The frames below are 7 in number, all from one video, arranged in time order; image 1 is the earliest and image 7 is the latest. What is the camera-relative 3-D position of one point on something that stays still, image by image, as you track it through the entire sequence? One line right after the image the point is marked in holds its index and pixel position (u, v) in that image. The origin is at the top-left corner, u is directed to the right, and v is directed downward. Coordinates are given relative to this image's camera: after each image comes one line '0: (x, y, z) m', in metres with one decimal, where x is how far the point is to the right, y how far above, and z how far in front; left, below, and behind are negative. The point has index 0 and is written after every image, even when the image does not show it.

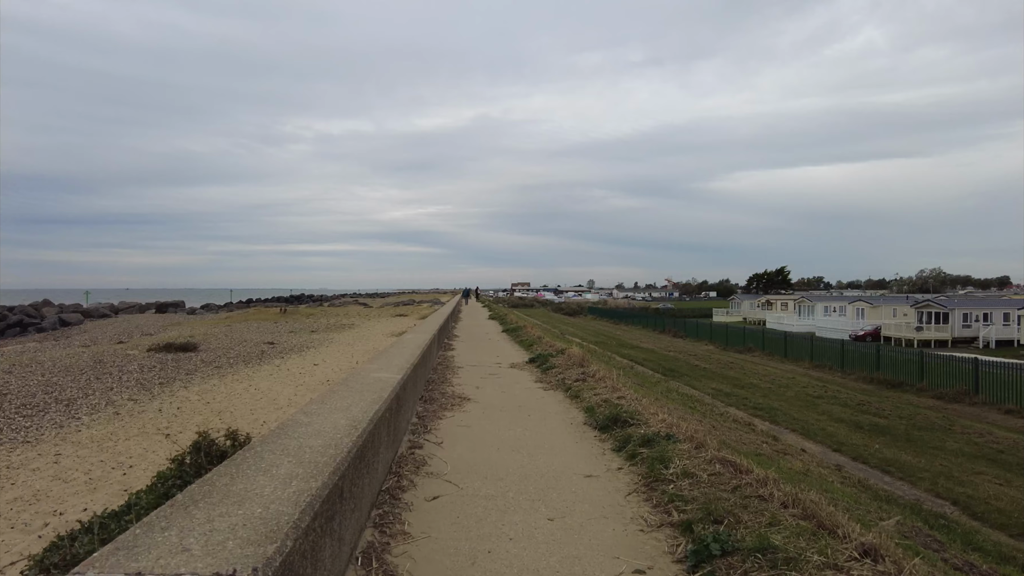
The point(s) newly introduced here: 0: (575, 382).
0: (+1.1, -1.7, +10.2) m
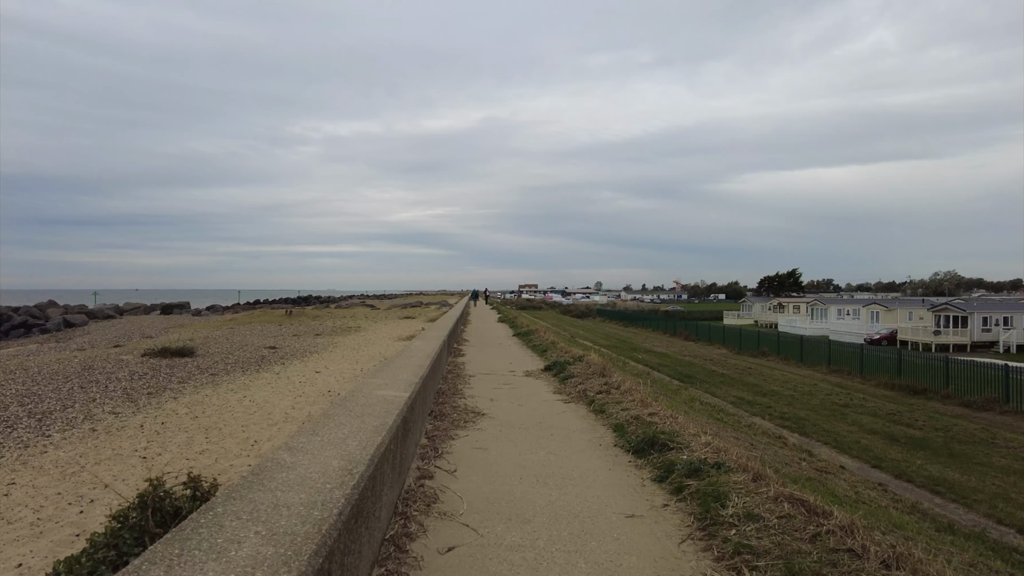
0: (+1.4, -1.8, +9.3) m
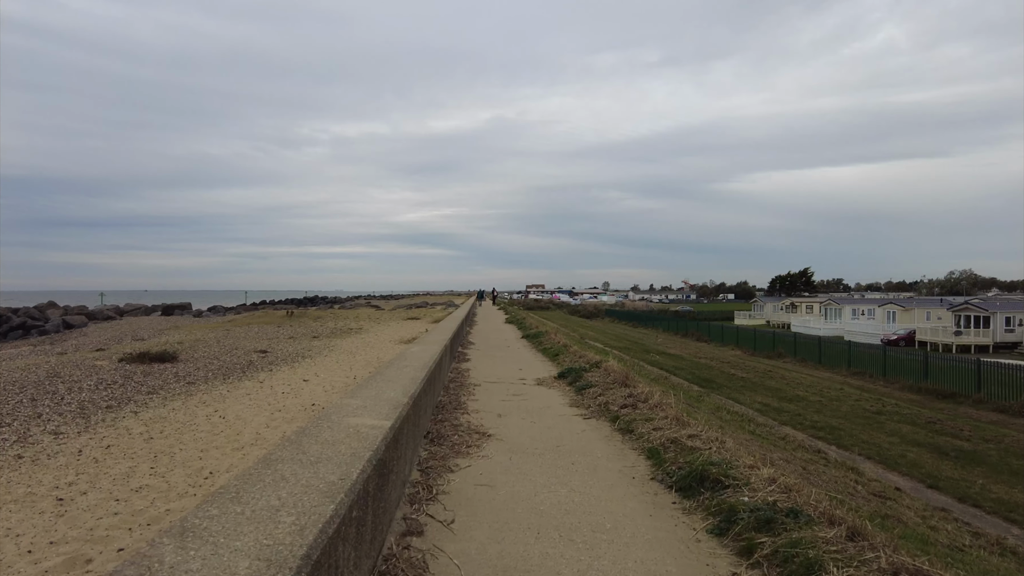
0: (+1.6, -1.7, +8.1) m
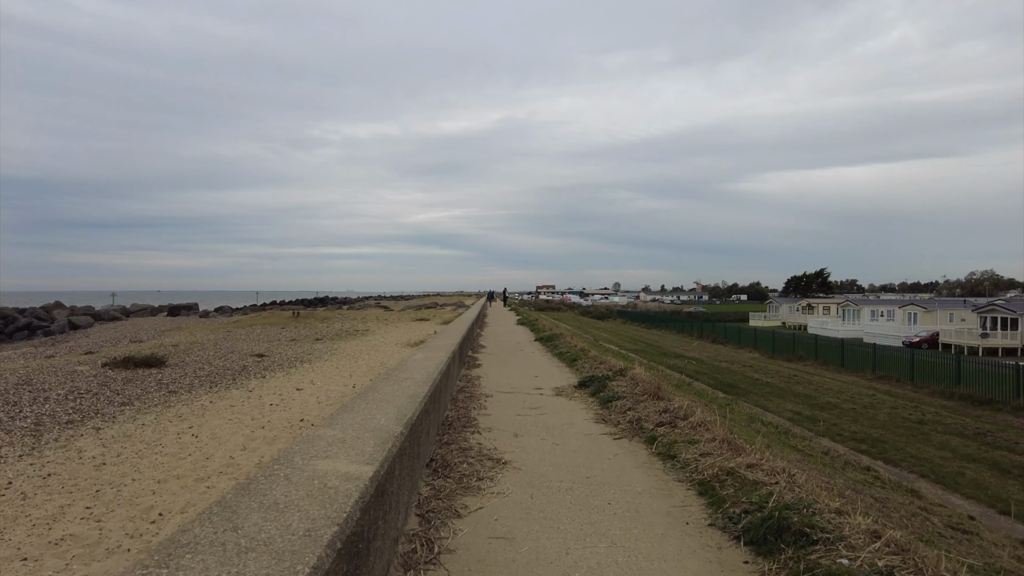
0: (+1.8, -1.7, +7.0) m
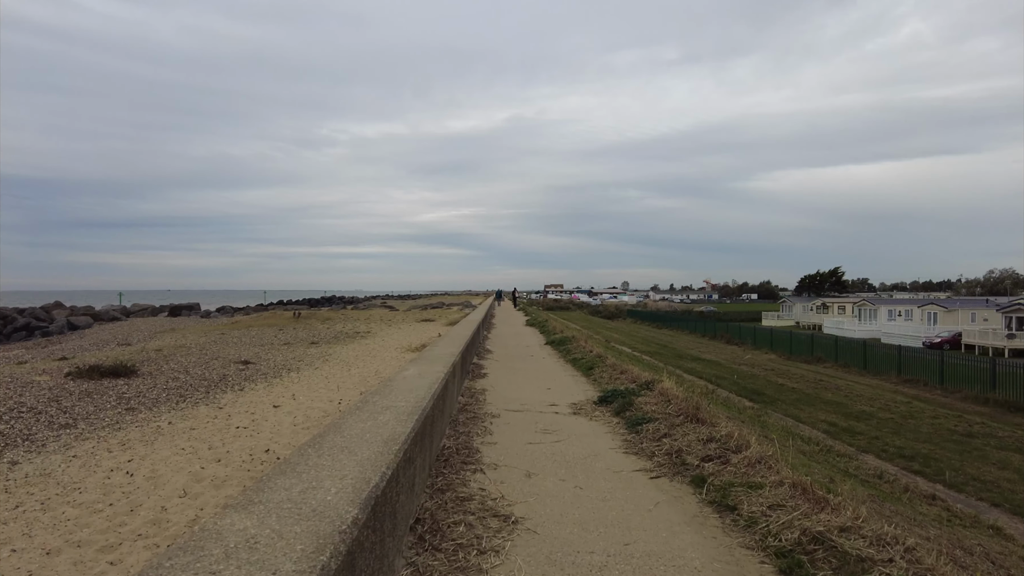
0: (+1.9, -1.7, +5.6) m
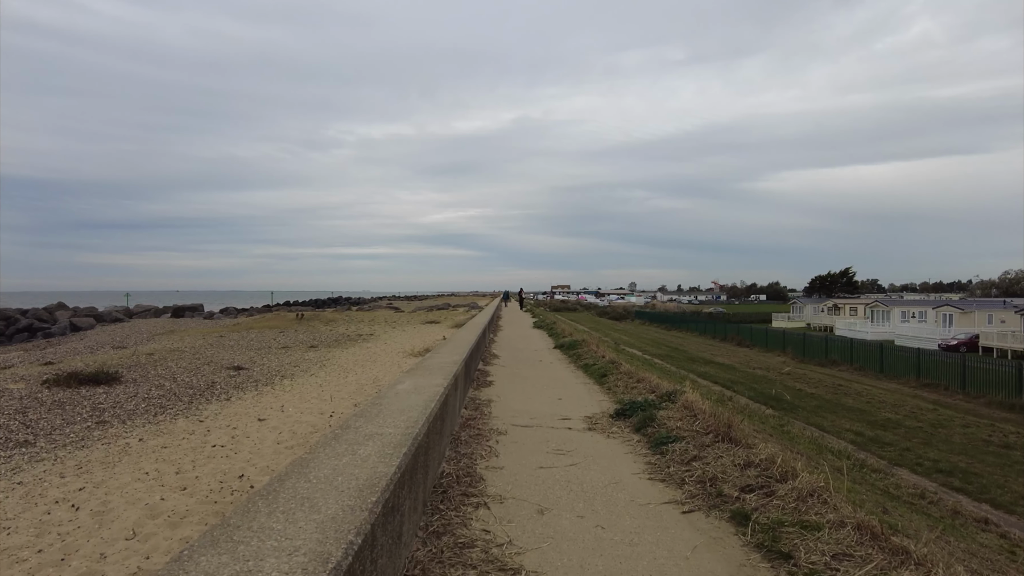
0: (+2.0, -1.8, +4.8) m
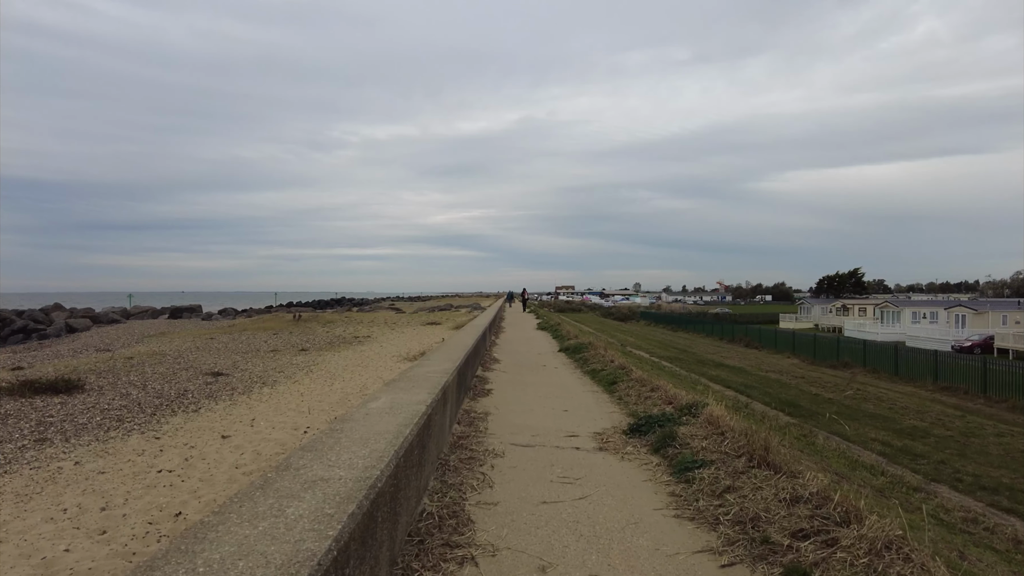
0: (+2.0, -1.7, +3.8) m
